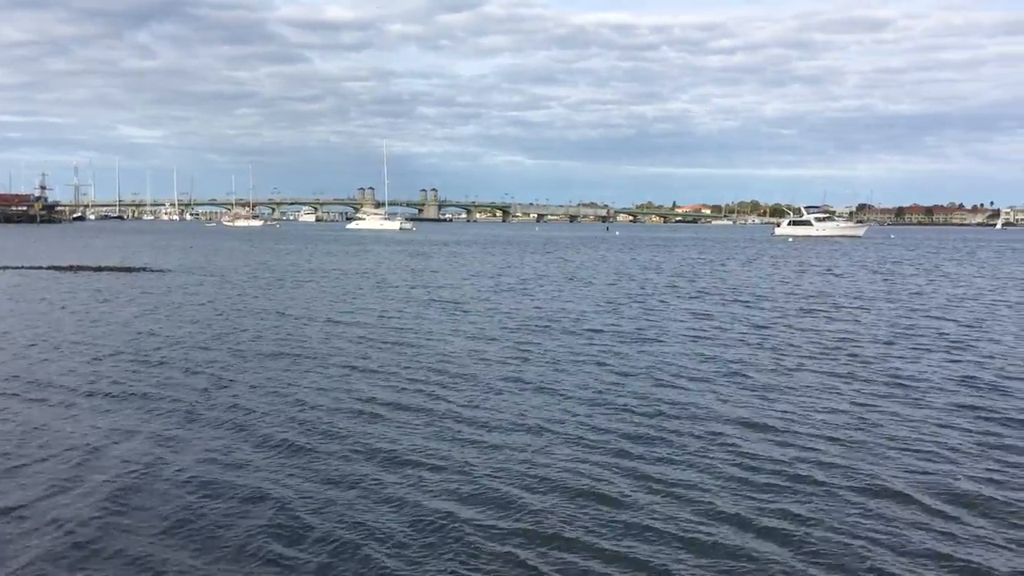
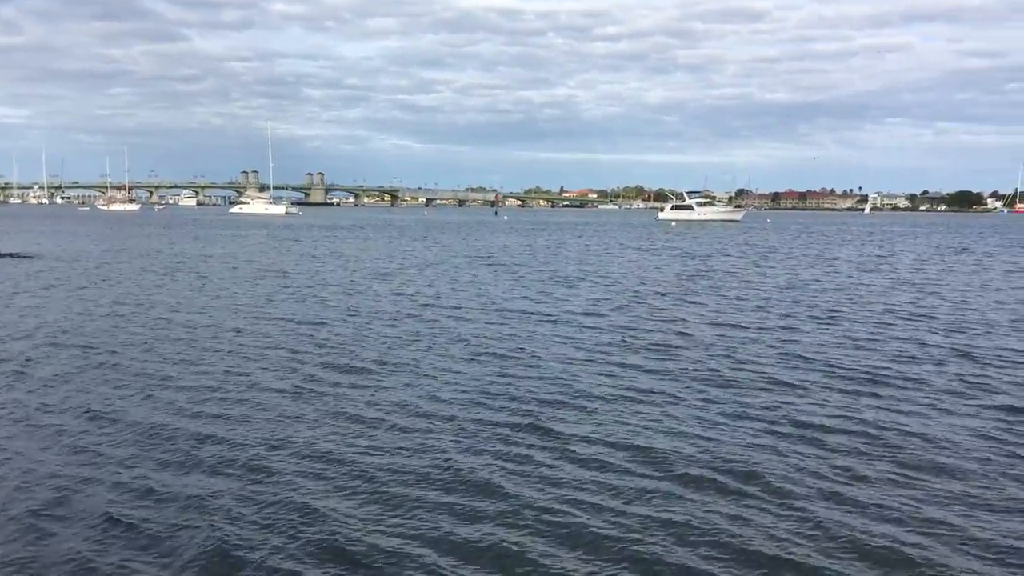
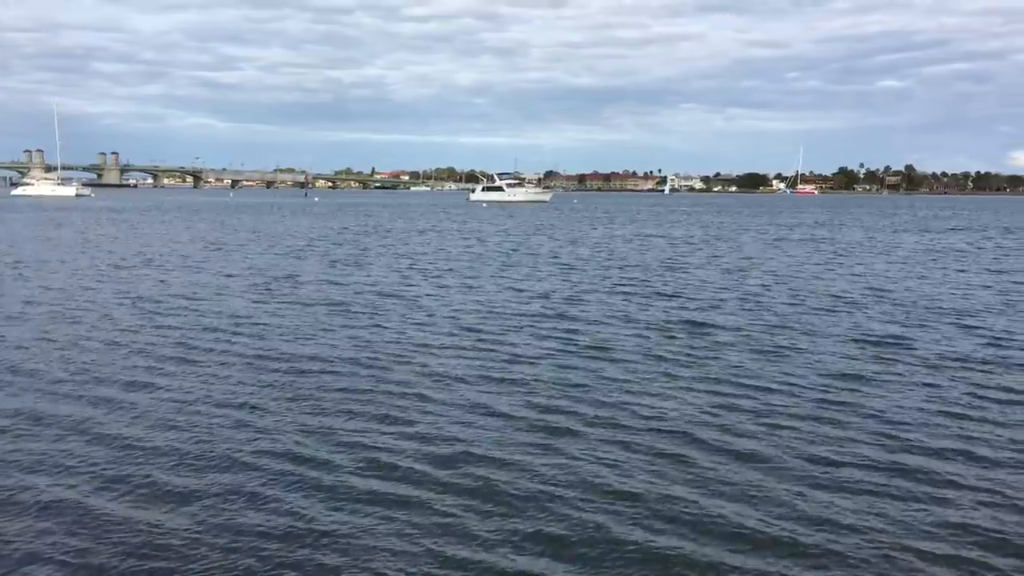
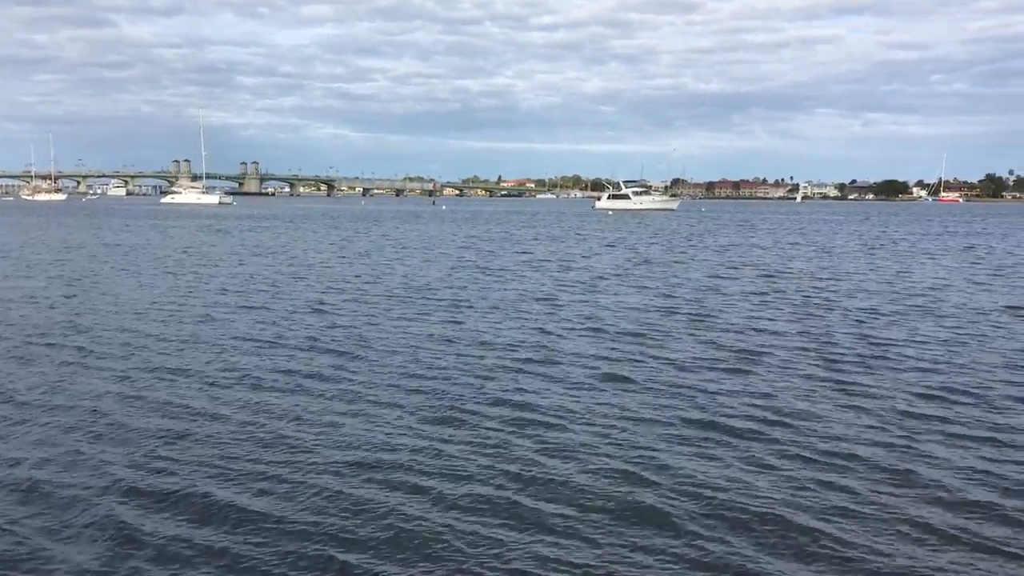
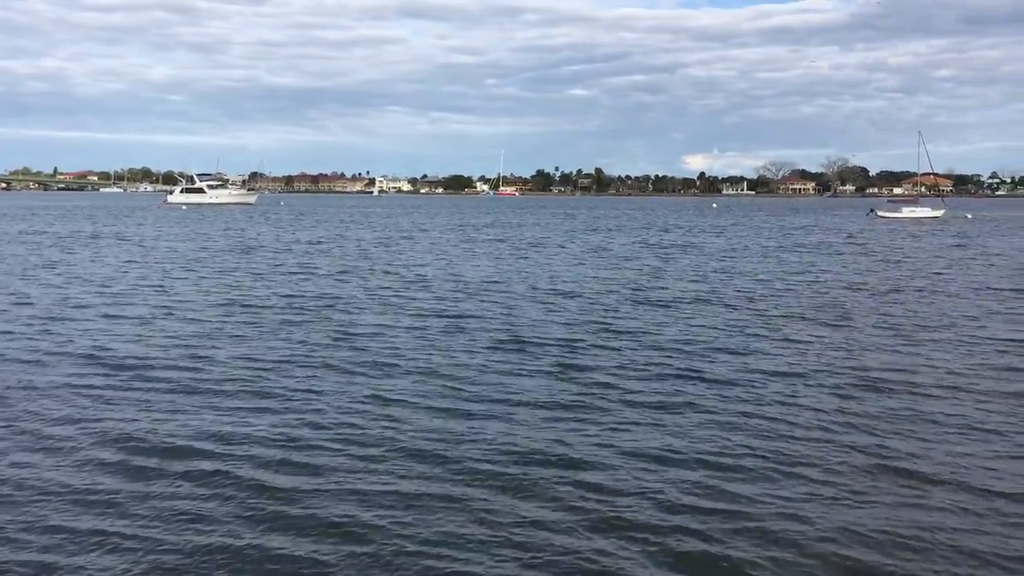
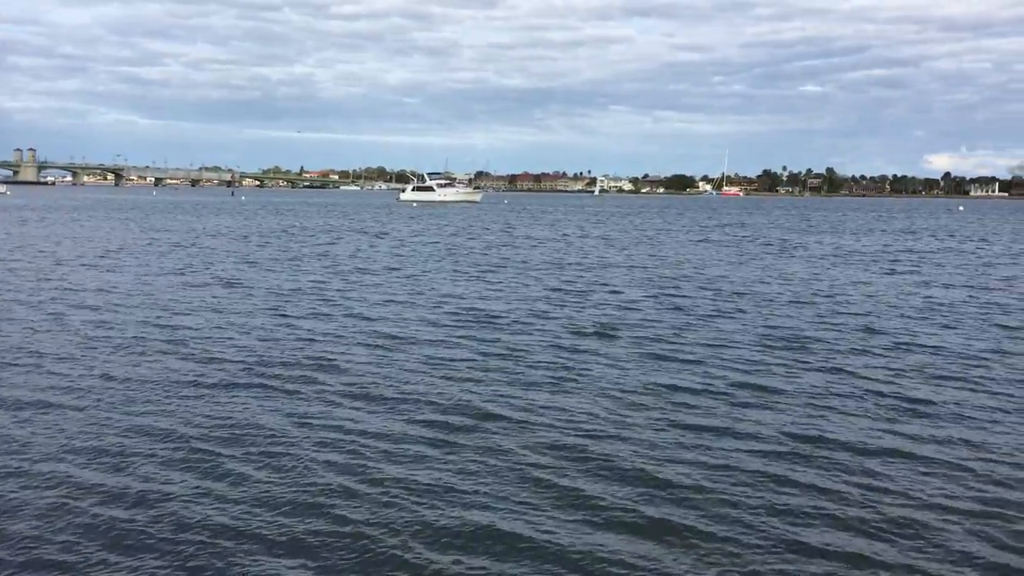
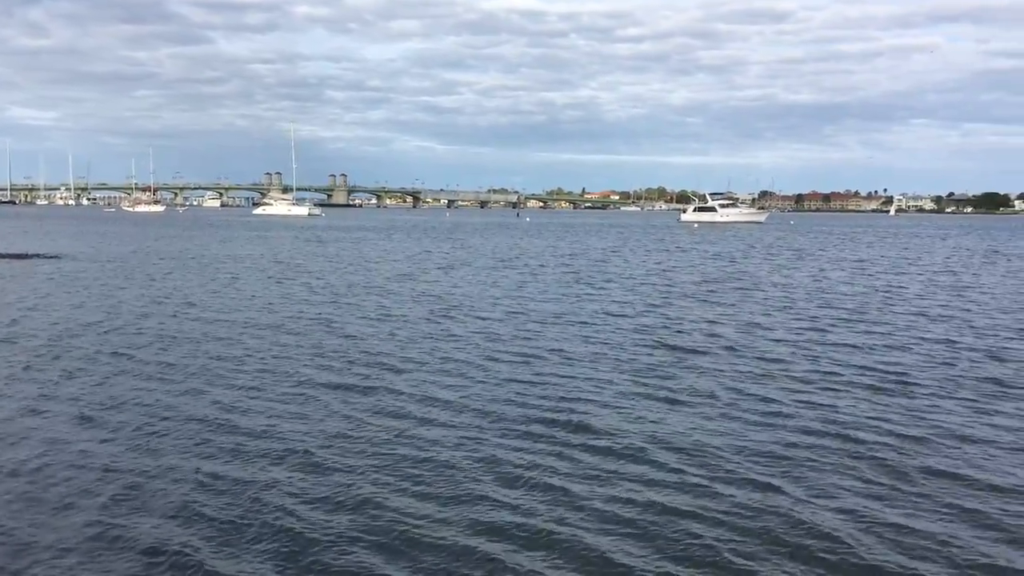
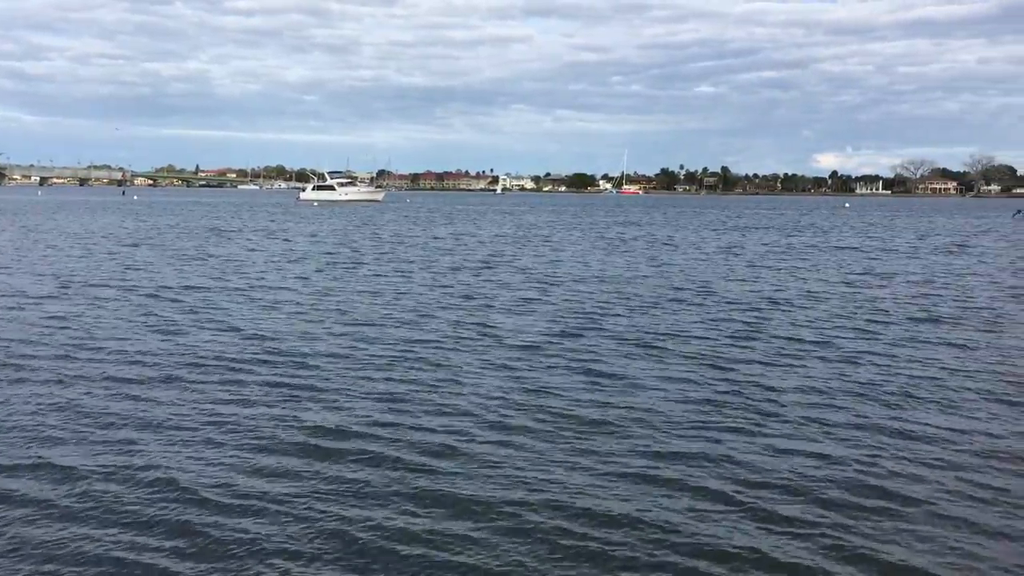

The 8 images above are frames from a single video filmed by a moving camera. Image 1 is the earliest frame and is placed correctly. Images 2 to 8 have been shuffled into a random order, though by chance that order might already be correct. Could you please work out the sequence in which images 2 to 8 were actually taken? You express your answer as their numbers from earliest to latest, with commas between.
7, 2, 4, 3, 6, 8, 5
